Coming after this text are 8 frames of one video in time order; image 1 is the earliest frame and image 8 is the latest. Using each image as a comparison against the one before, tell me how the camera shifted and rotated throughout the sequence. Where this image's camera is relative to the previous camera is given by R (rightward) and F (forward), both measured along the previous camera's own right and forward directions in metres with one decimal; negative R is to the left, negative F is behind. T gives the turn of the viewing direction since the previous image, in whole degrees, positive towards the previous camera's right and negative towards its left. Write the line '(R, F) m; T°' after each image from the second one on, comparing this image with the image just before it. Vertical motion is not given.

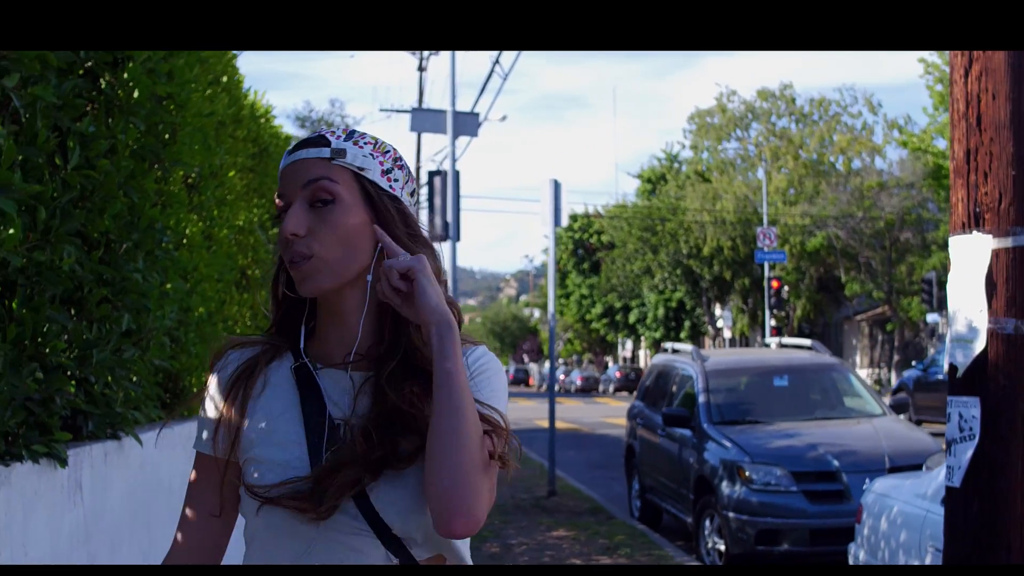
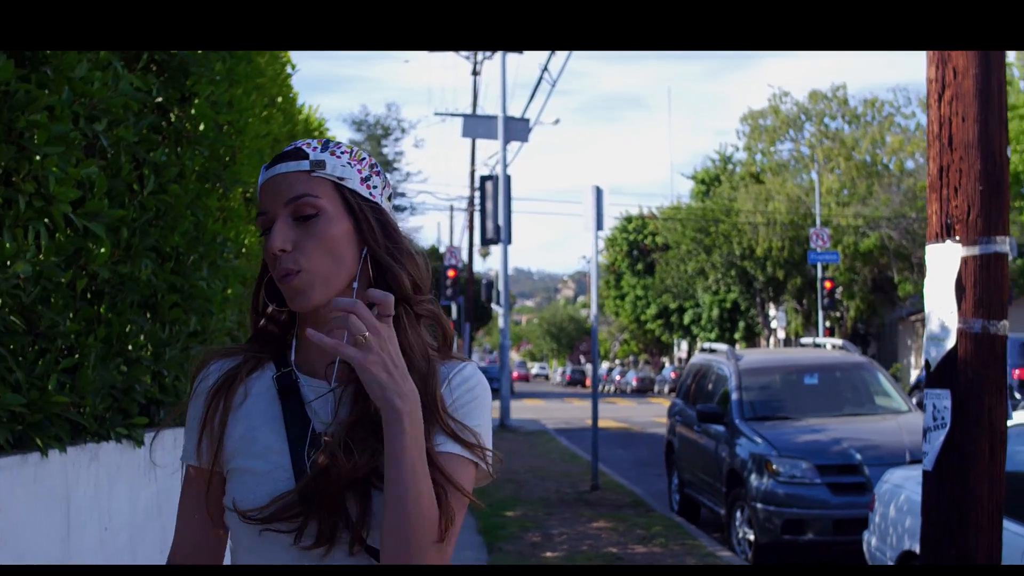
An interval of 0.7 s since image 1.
(+0.1, -0.5) m; -2°
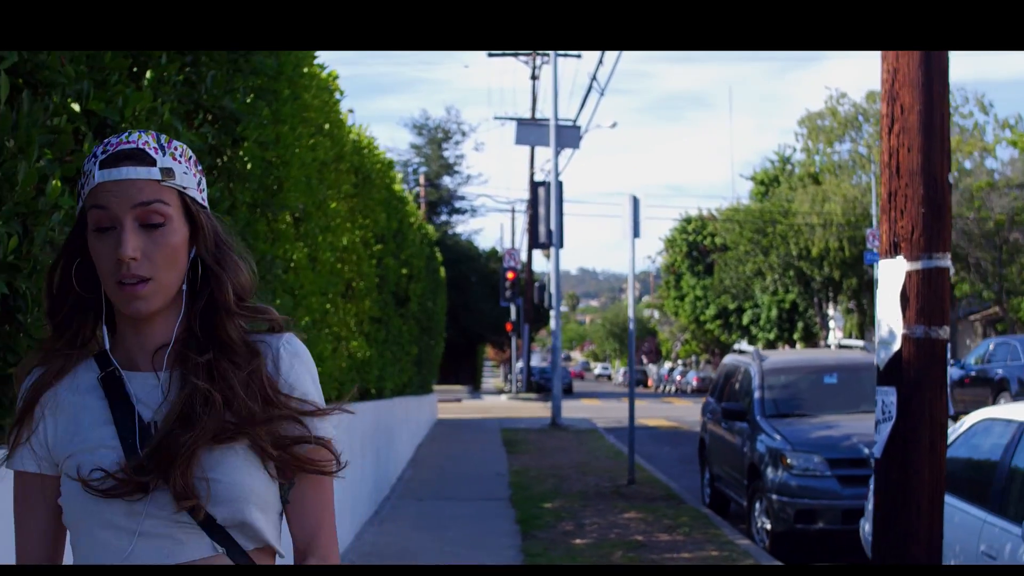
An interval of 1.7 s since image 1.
(+0.2, -0.8) m; -2°
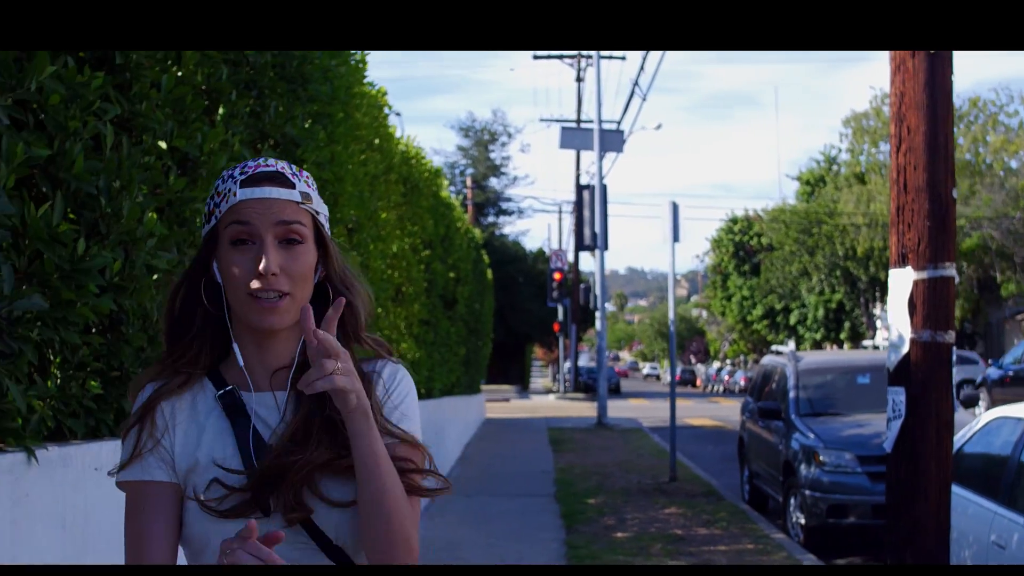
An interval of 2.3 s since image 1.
(0.0, -0.5) m; -2°
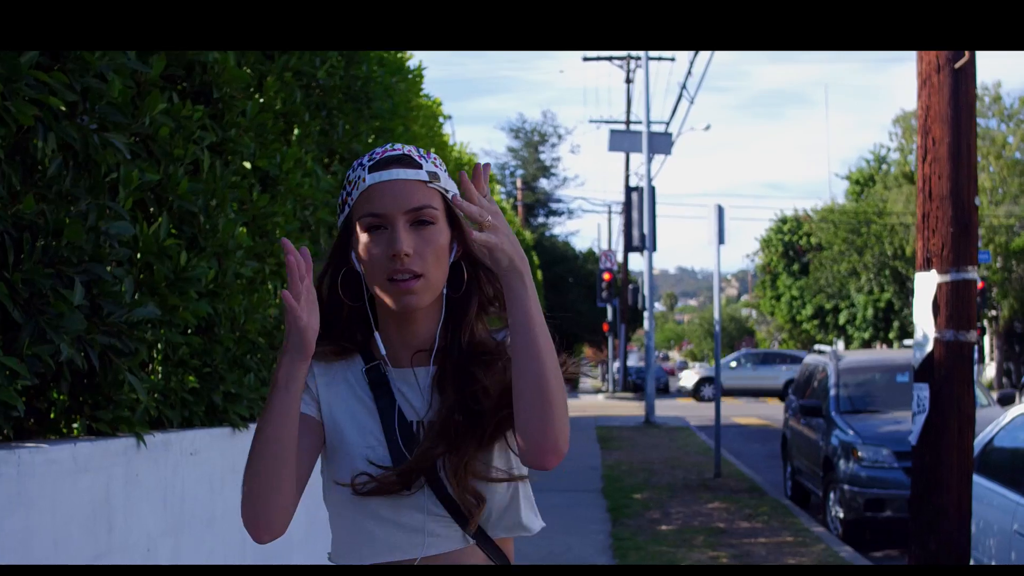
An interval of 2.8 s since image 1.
(0.0, -0.4) m; -2°
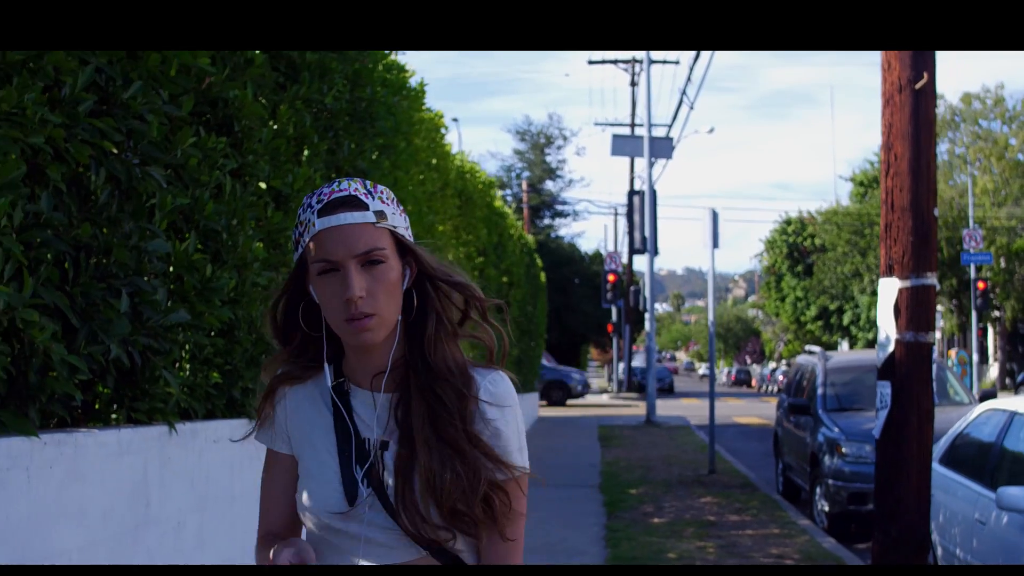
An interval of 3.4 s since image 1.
(+0.1, -0.5) m; 0°
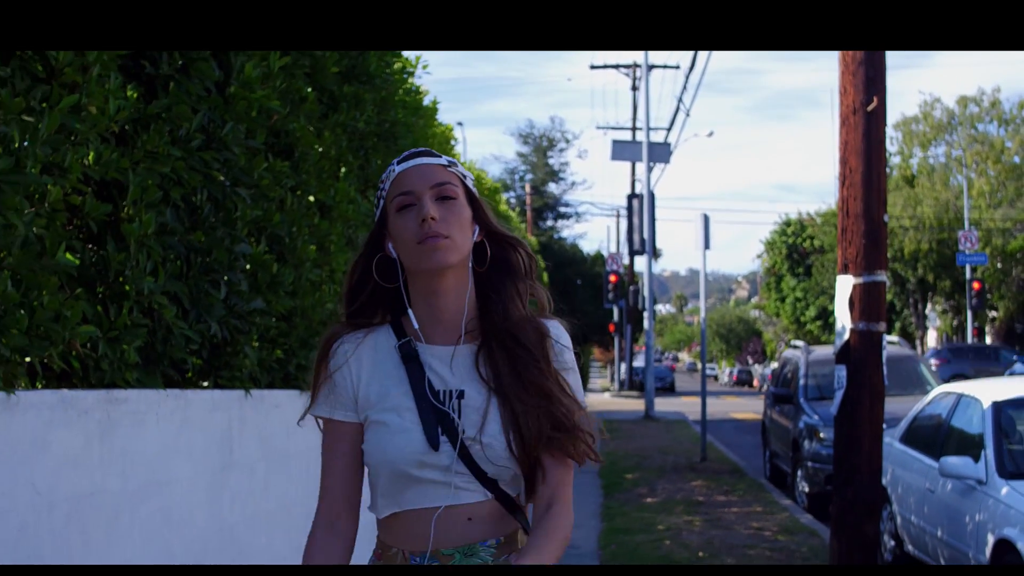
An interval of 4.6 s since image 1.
(0.0, -1.0) m; 0°
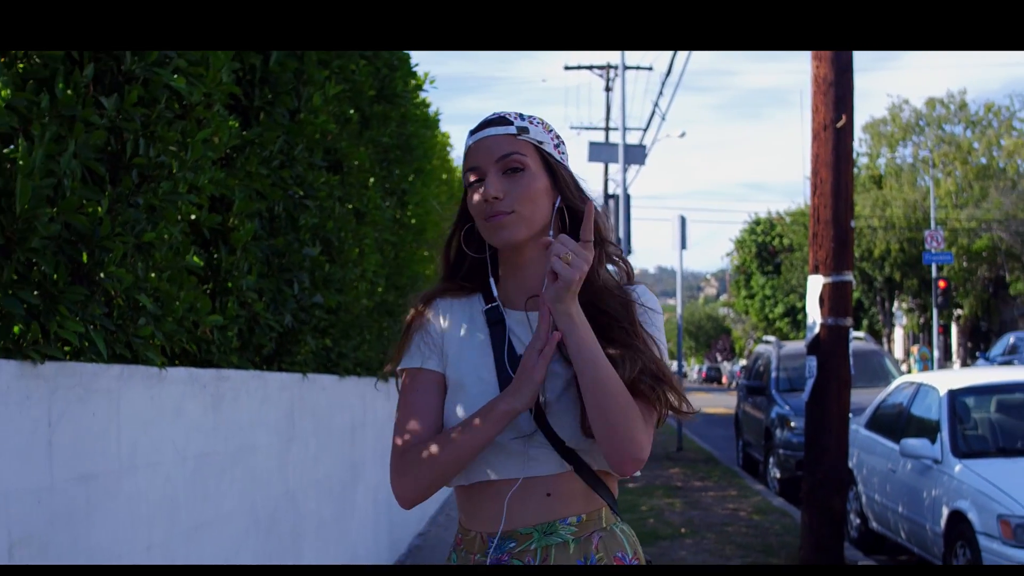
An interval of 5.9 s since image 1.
(-0.2, -0.8) m; +1°
